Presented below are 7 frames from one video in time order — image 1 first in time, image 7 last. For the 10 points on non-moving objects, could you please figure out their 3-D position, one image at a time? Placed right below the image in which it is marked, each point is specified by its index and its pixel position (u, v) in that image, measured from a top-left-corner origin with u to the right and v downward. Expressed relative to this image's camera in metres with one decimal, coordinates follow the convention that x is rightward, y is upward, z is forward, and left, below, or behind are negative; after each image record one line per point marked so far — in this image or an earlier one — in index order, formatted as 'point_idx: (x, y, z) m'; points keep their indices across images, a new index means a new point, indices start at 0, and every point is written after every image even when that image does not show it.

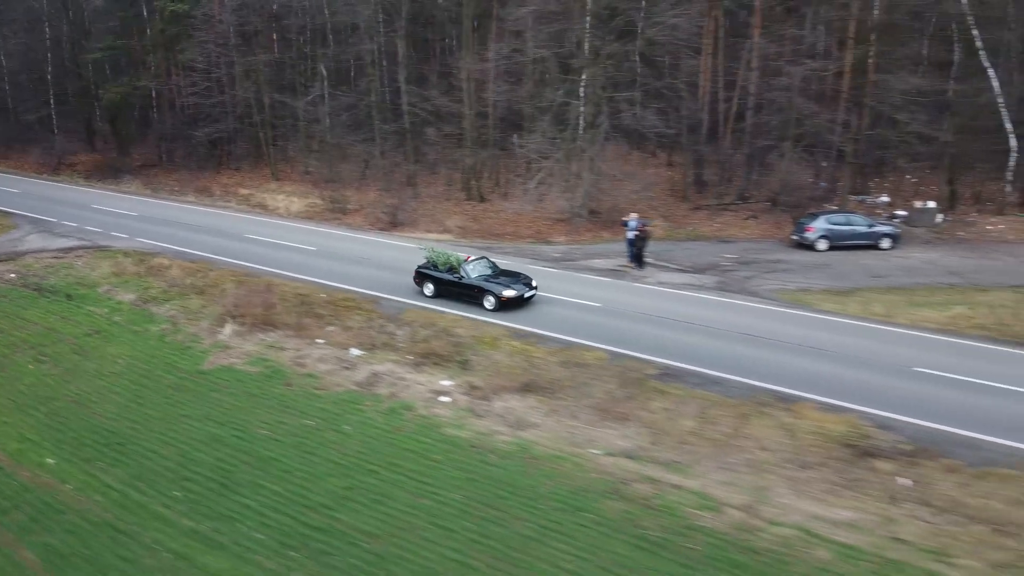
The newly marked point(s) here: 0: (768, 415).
0: (+3.5, -1.8, +11.6) m
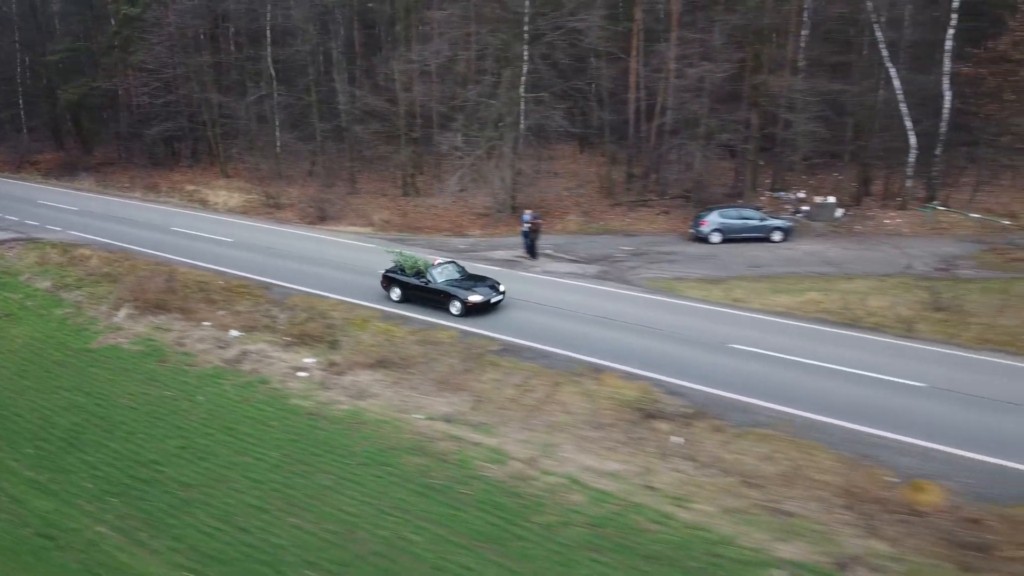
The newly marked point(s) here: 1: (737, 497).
0: (+1.0, -1.5, +12.7) m
1: (+2.7, -2.5, +9.8) m
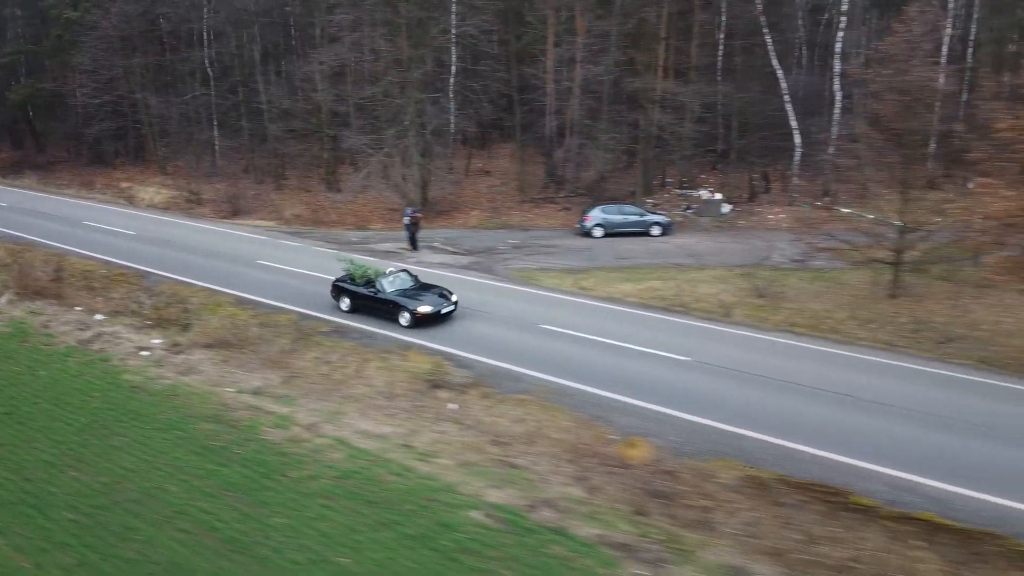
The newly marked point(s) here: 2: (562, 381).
0: (-2.1, -1.2, +13.8) m
1: (-0.5, -2.2, +11.0) m
2: (+1.3, -1.5, +13.0) m
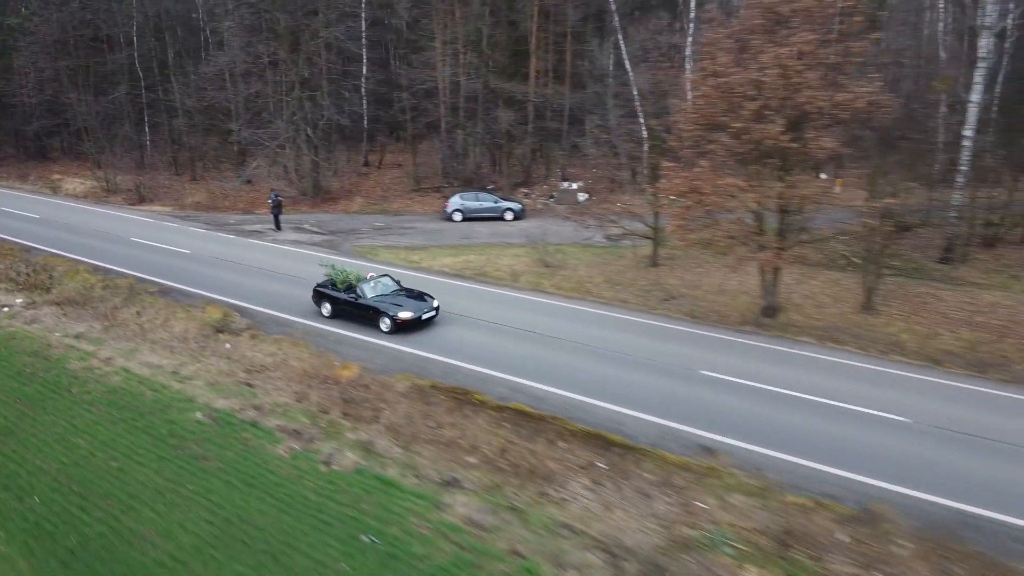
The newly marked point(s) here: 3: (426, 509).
0: (-6.5, -0.5, +16.9) m
1: (-4.9, -1.5, +14.1) m
2: (-3.1, -0.8, +16.1) m
3: (-1.1, -2.7, +10.2) m
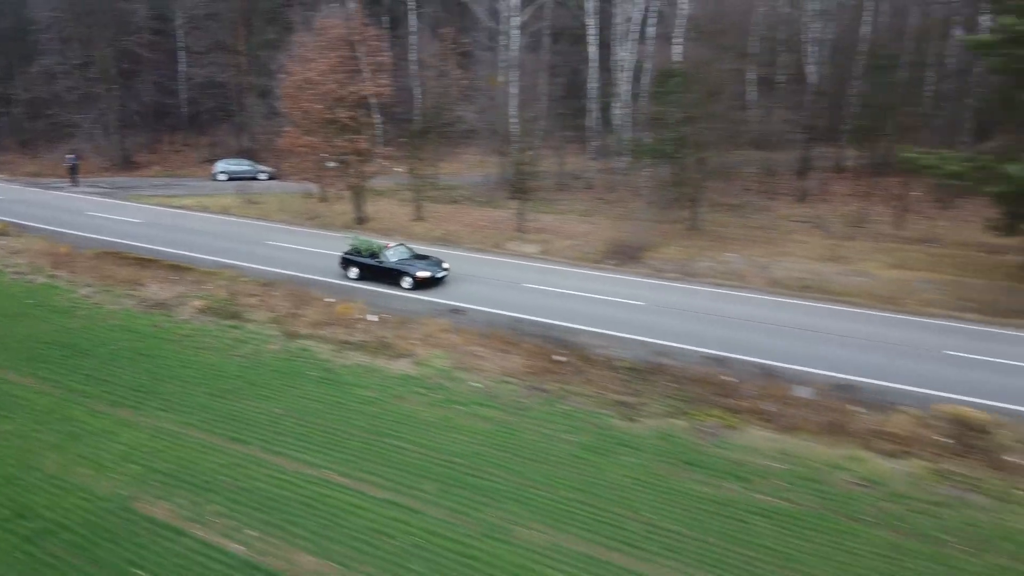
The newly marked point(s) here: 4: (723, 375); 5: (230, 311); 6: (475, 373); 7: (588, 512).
0: (-17.0, +2.0, +26.5) m
1: (-15.1, +1.0, +23.8) m
2: (-13.5, +1.7, +26.0) m
3: (-11.0, -0.1, +20.3) m
4: (+3.8, -1.6, +15.0) m
5: (-6.4, -0.5, +18.7) m
6: (-0.7, -1.6, +15.2) m
7: (+1.0, -2.9, +10.6) m
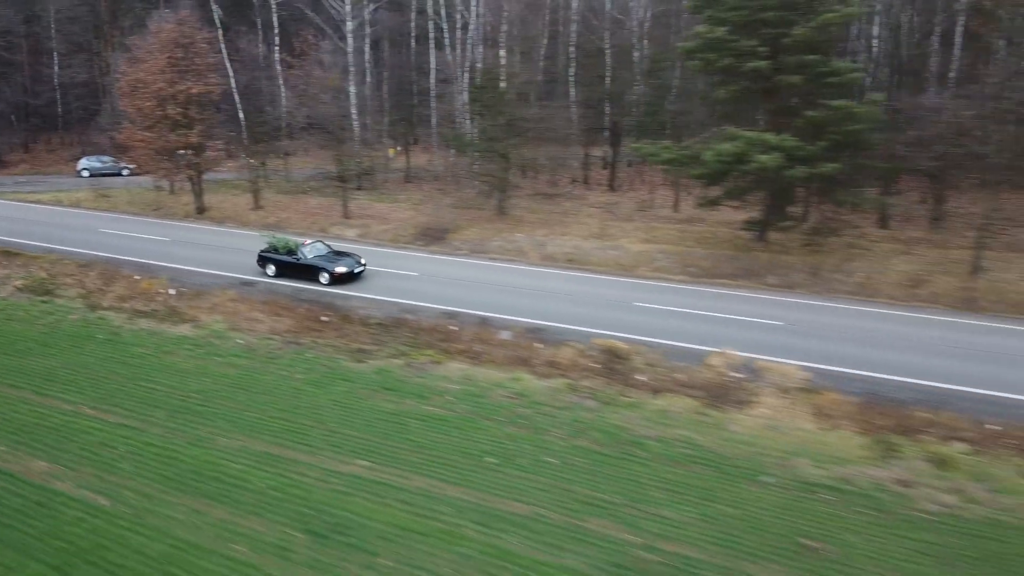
0: (-23.1, +2.3, +27.8) m
1: (-21.0, +1.3, +25.2) m
2: (-19.6, +2.1, +27.5) m
3: (-16.5, +0.3, +22.0) m
4: (-1.4, -0.8, +18.0) m
5: (-11.8, 0.0, +20.8) m
6: (-5.8, -0.9, +17.8) m
7: (-3.7, -2.2, +13.3) m
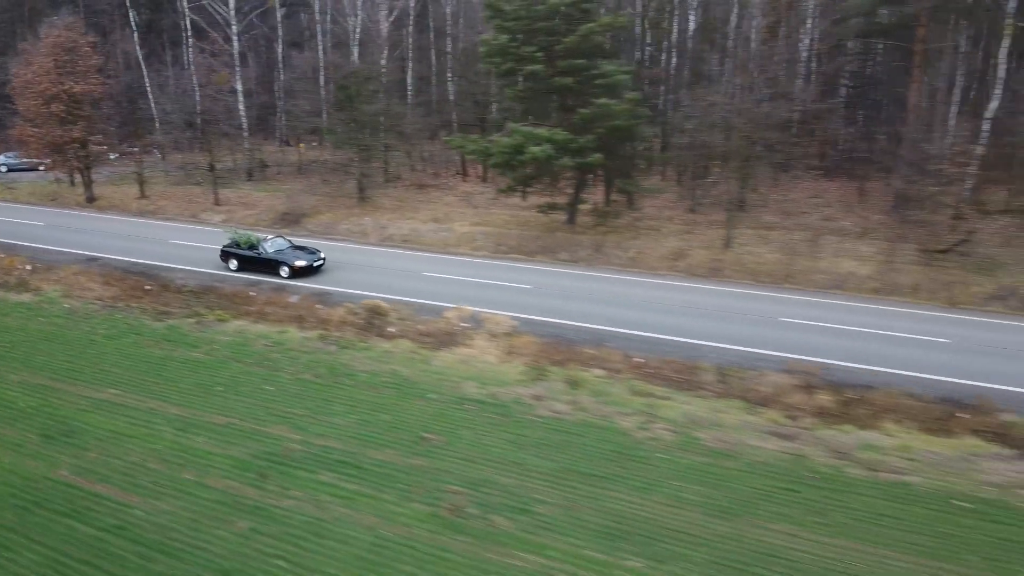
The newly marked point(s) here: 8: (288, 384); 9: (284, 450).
0: (-28.5, +2.8, +30.4) m
1: (-26.3, +1.9, +27.9) m
2: (-25.0, +2.7, +30.2) m
3: (-21.8, +0.9, +24.8) m
4: (-6.6, -0.1, +21.1) m
5: (-17.1, +0.6, +23.7) m
6: (-11.0, -0.2, +20.8) m
7: (-8.8, -1.5, +16.4) m
8: (-4.2, -1.8, +15.5) m
9: (-3.6, -2.5, +12.8) m
